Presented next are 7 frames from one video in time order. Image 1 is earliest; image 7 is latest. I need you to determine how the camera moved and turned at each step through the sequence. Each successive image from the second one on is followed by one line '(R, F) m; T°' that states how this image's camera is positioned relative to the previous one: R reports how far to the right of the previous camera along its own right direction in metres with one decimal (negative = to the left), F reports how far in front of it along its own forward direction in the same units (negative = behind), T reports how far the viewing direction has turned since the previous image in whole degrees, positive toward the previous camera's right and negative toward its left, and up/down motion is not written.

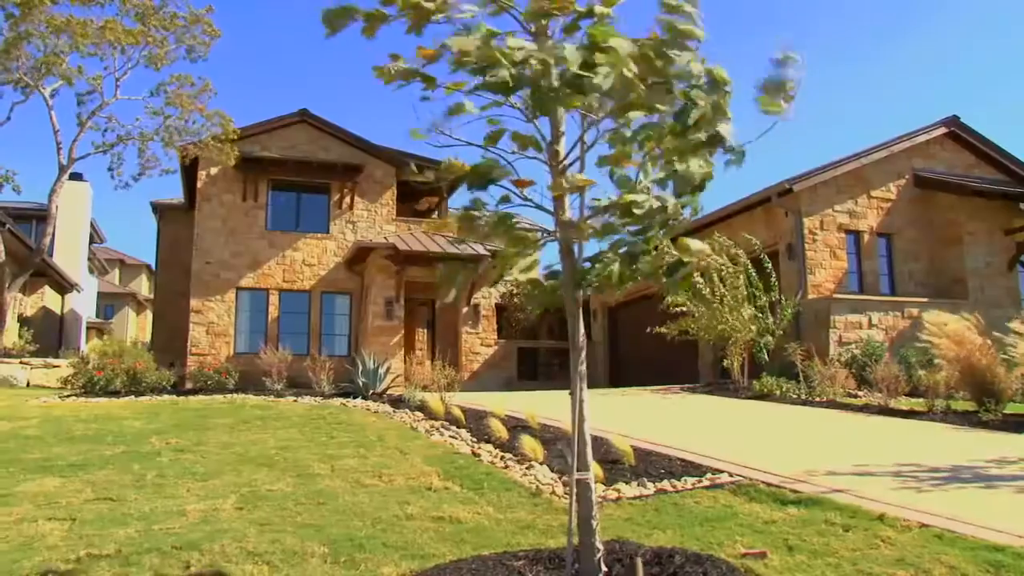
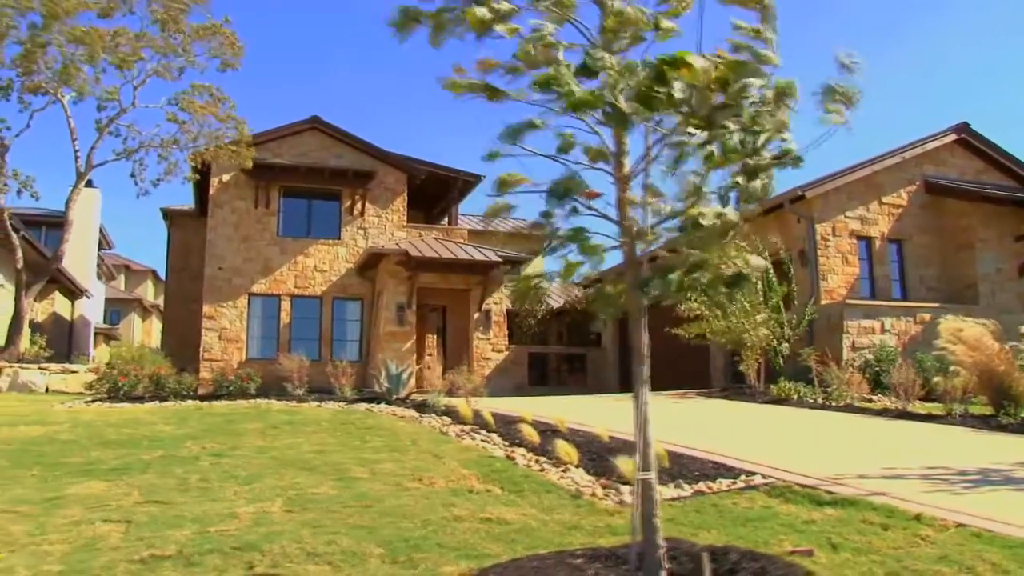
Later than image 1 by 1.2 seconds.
(-0.4, -0.2) m; 0°
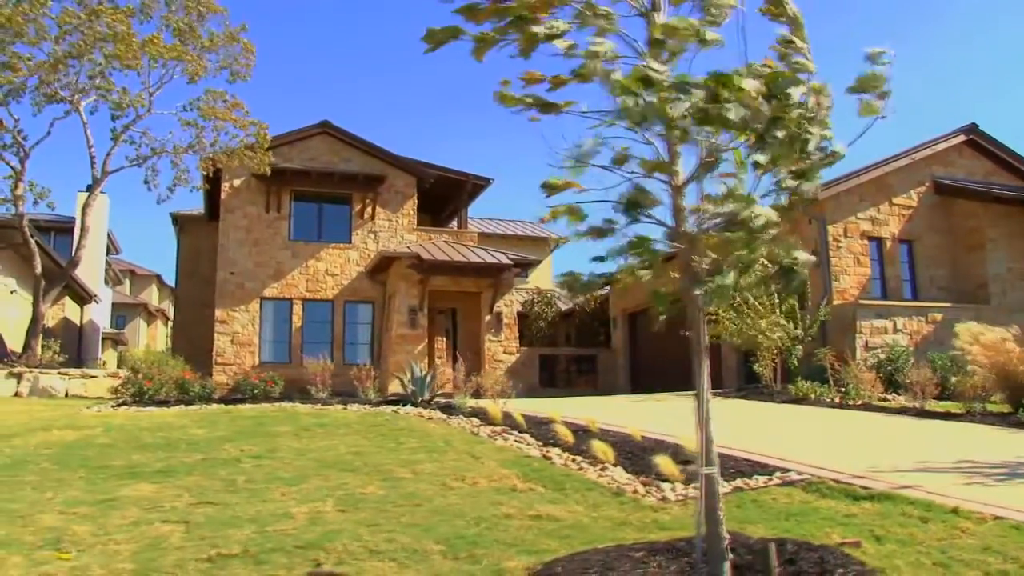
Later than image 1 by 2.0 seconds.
(-0.4, -0.2) m; 0°
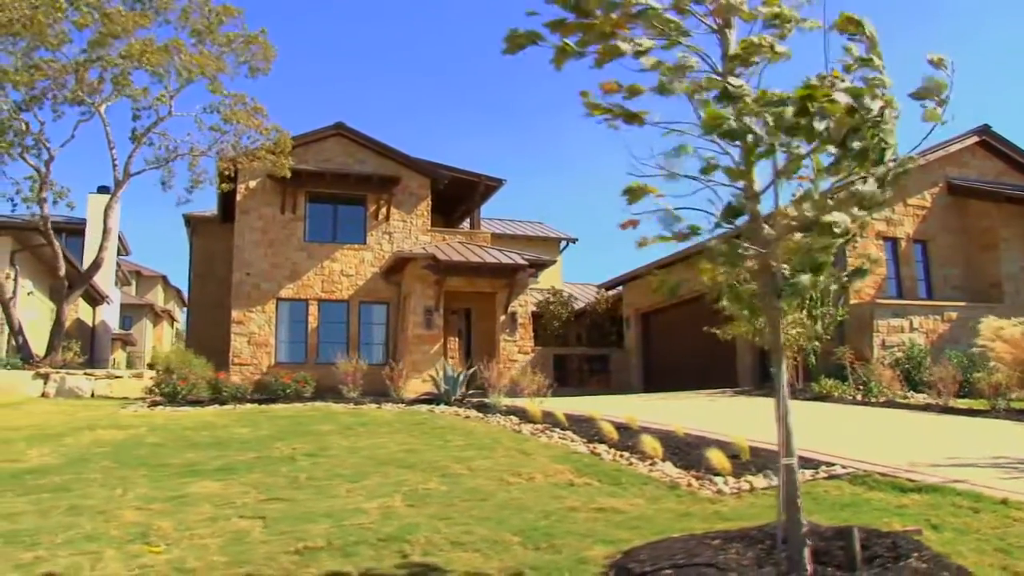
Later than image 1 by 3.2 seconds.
(-0.6, -0.3) m; 0°
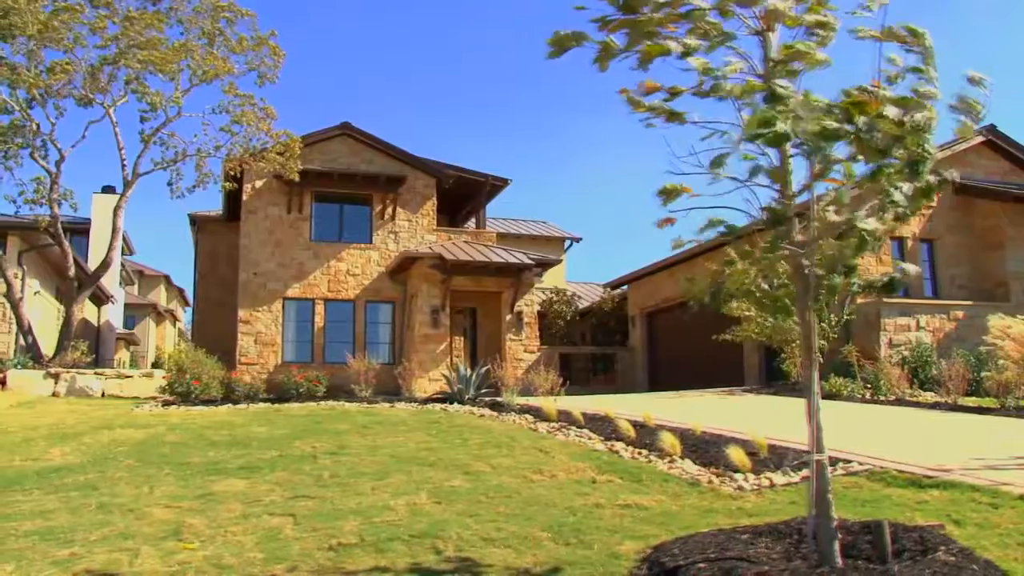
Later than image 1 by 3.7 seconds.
(-0.3, -0.1) m; 0°
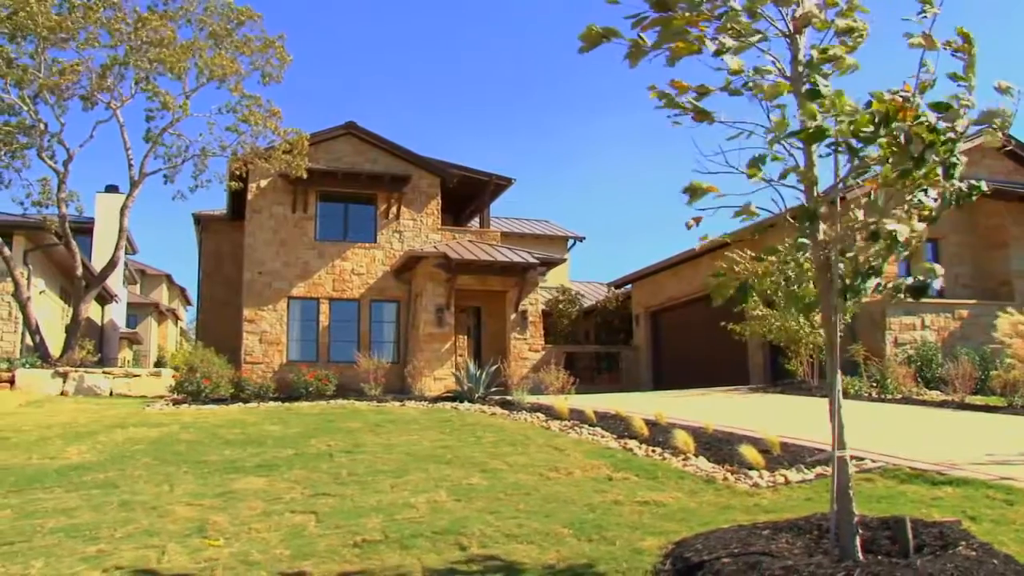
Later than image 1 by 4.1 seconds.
(-0.2, -0.1) m; 0°
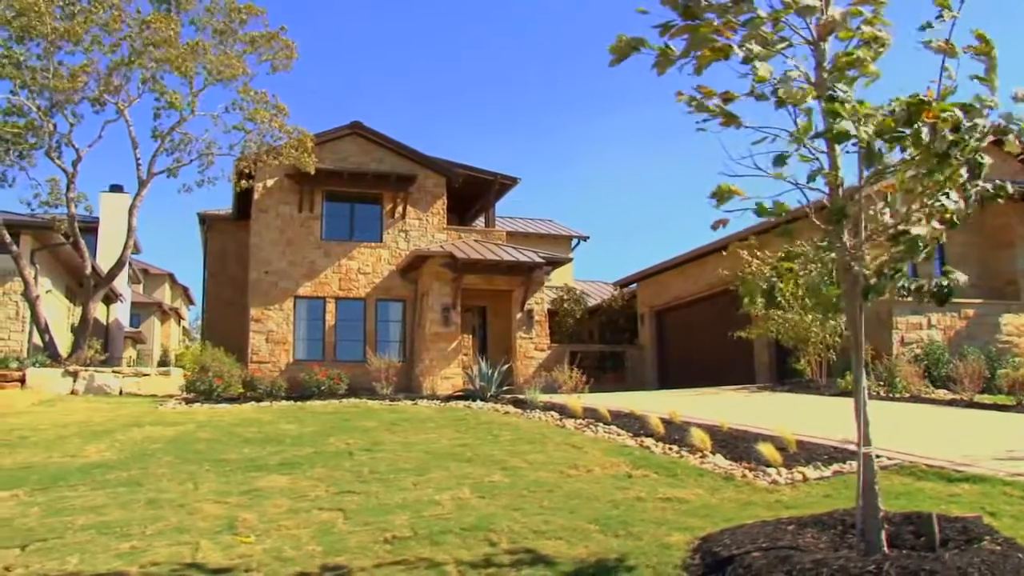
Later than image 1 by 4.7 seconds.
(-0.2, -0.1) m; 0°
